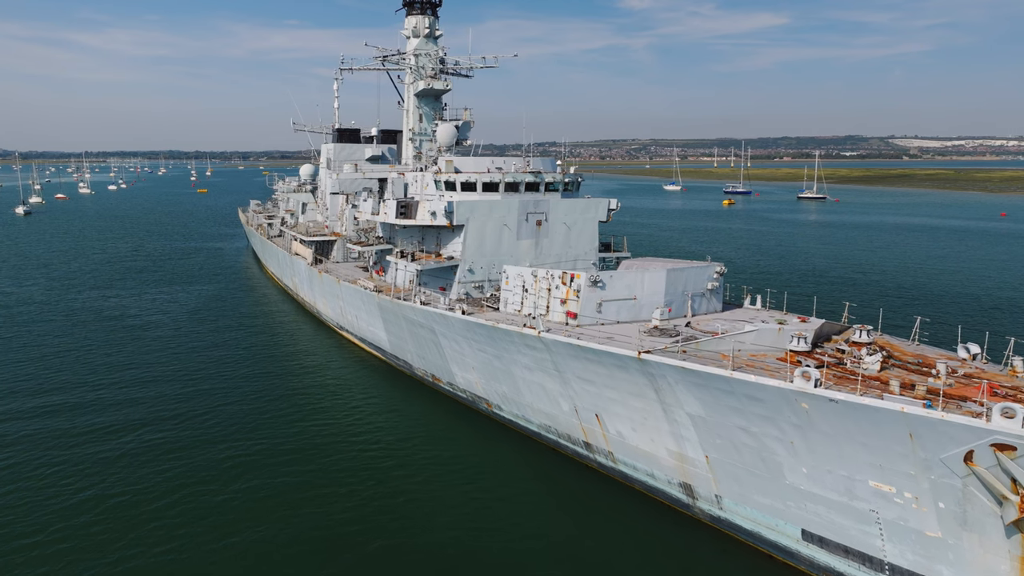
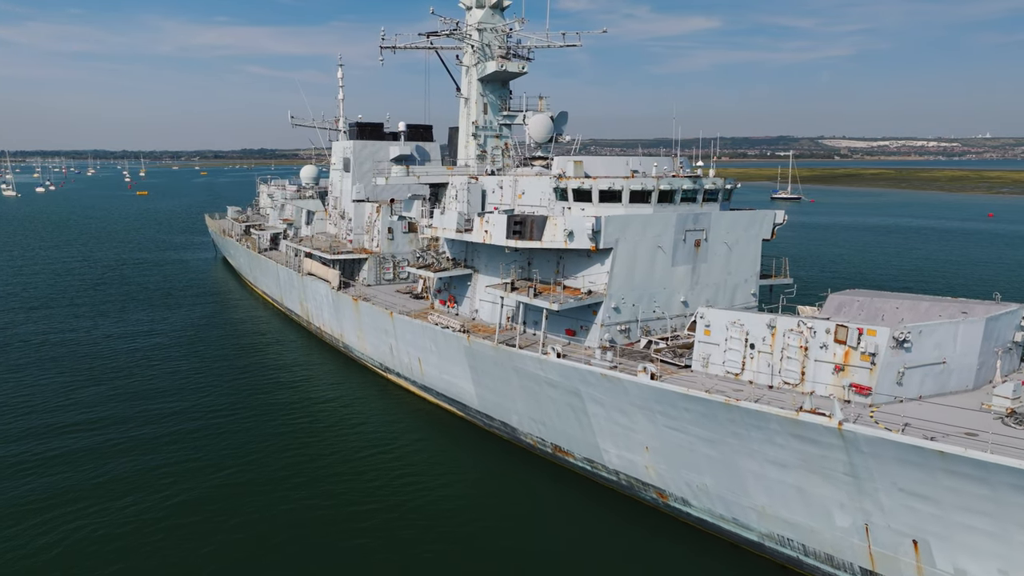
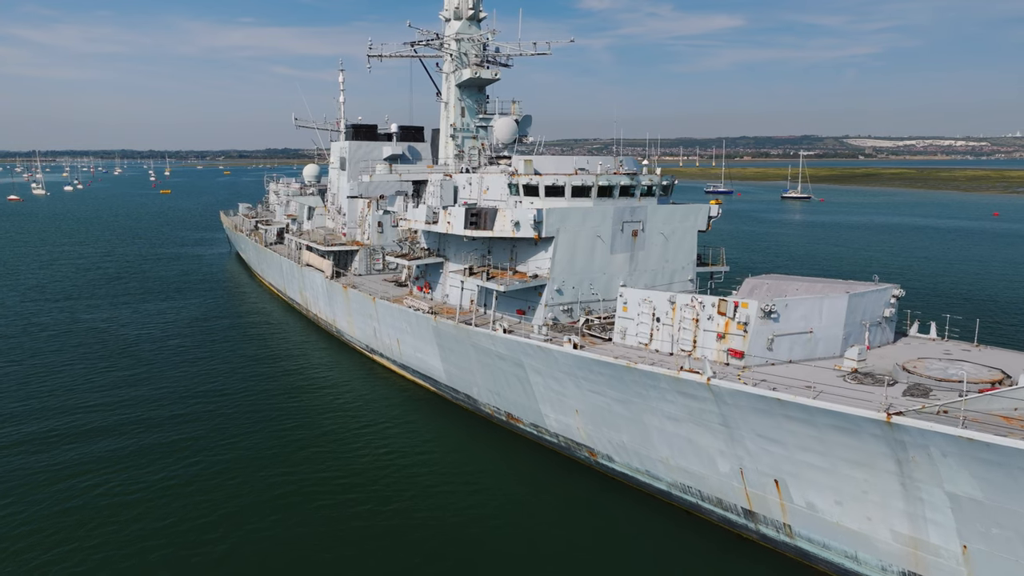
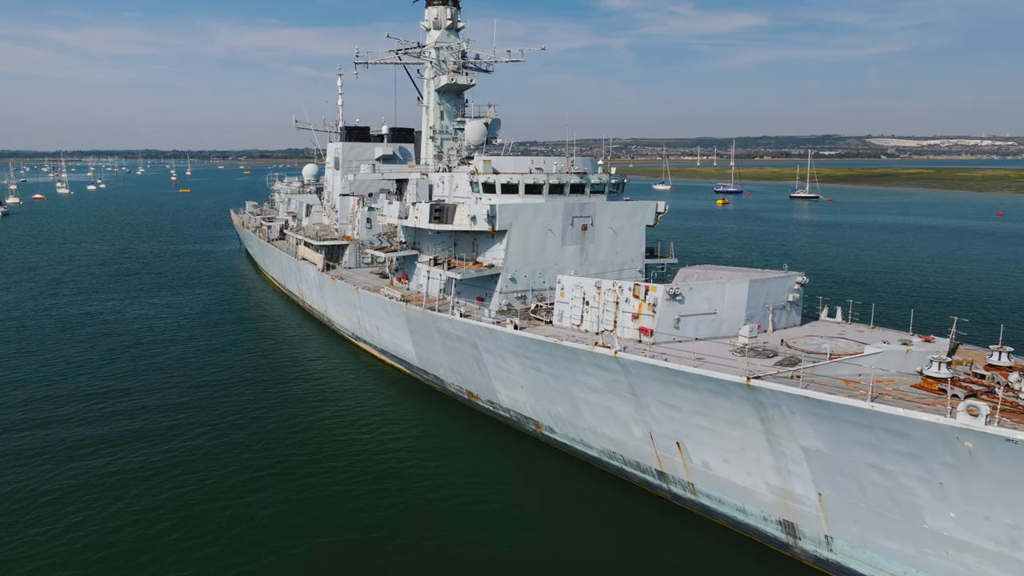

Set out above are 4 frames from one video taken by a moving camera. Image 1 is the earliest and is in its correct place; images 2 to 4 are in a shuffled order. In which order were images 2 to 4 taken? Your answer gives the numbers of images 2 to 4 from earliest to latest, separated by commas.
4, 3, 2
